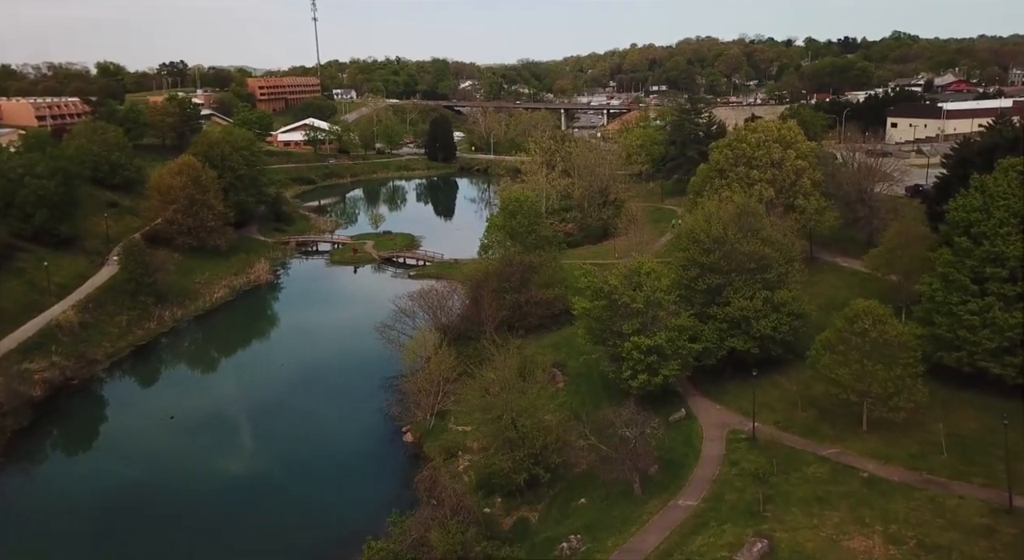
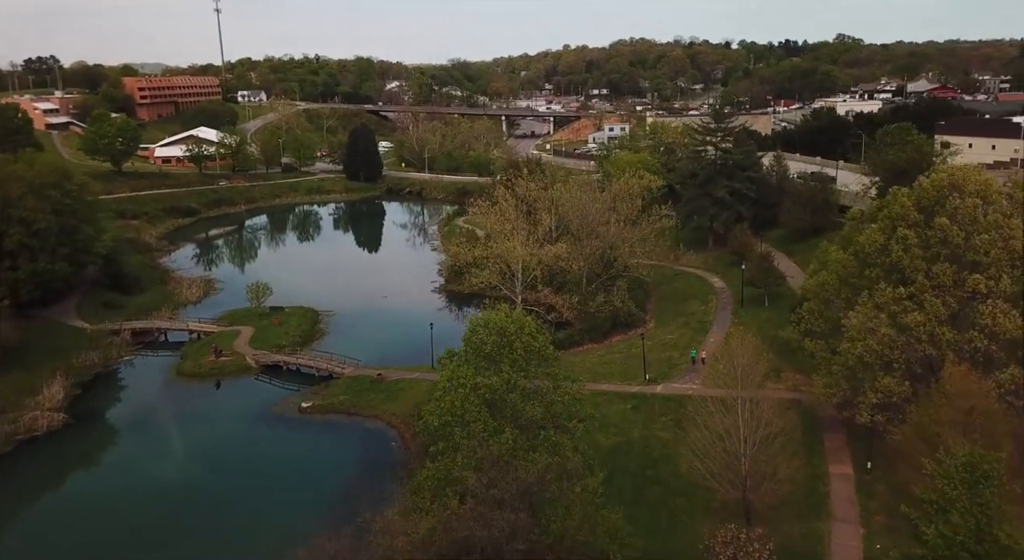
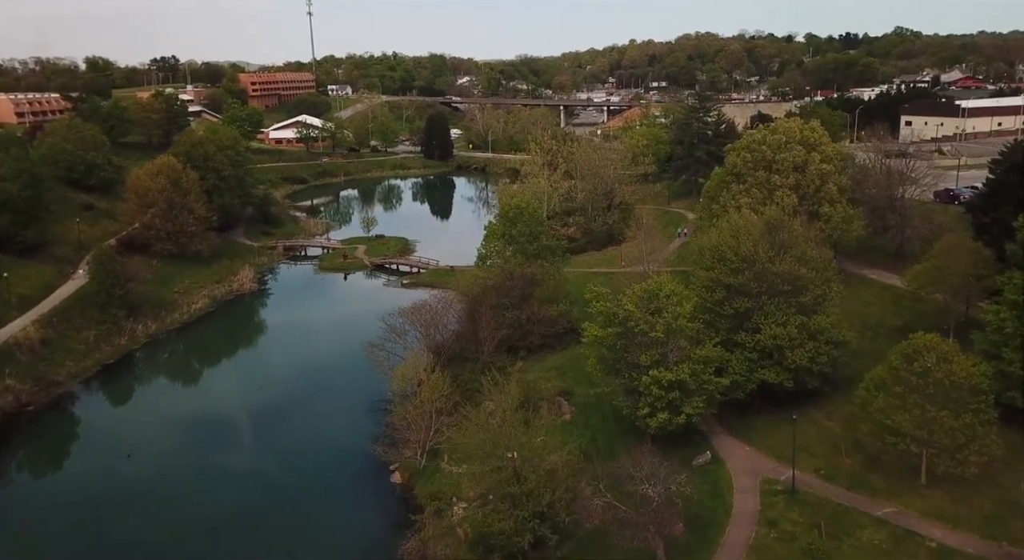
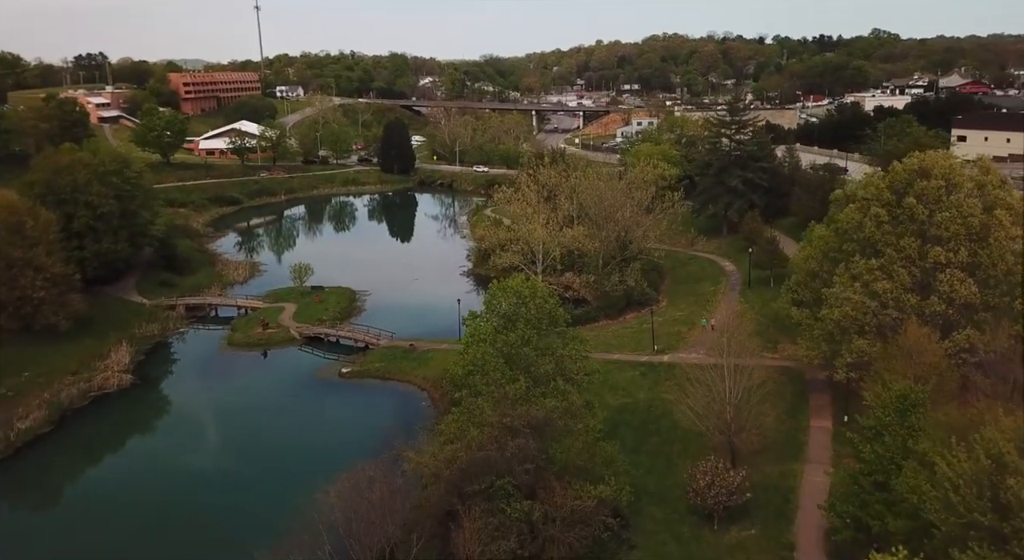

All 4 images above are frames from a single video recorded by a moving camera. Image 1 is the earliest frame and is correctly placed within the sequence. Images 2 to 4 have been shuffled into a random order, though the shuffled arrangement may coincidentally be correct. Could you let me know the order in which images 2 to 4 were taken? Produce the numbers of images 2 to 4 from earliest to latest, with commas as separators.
3, 4, 2
